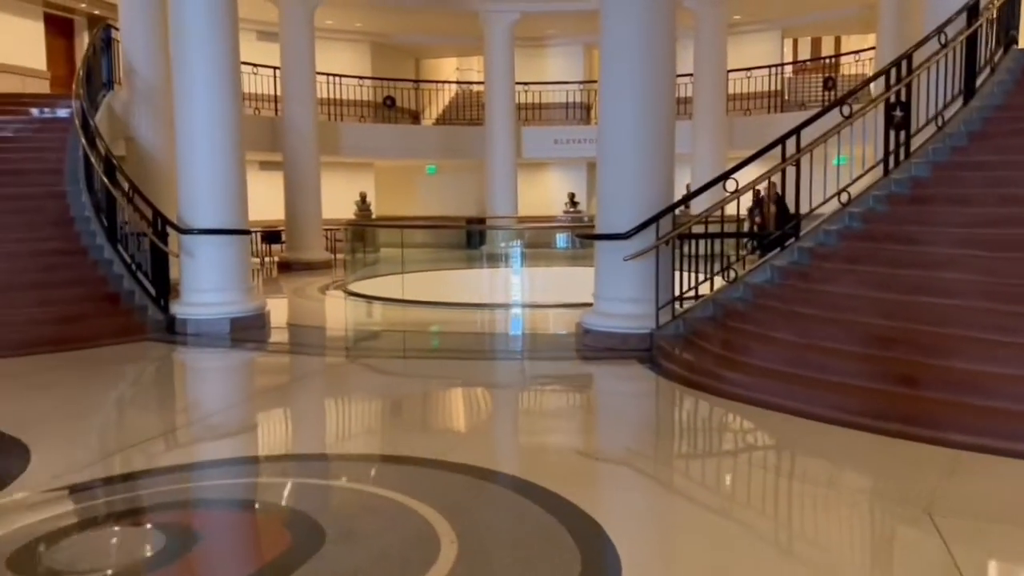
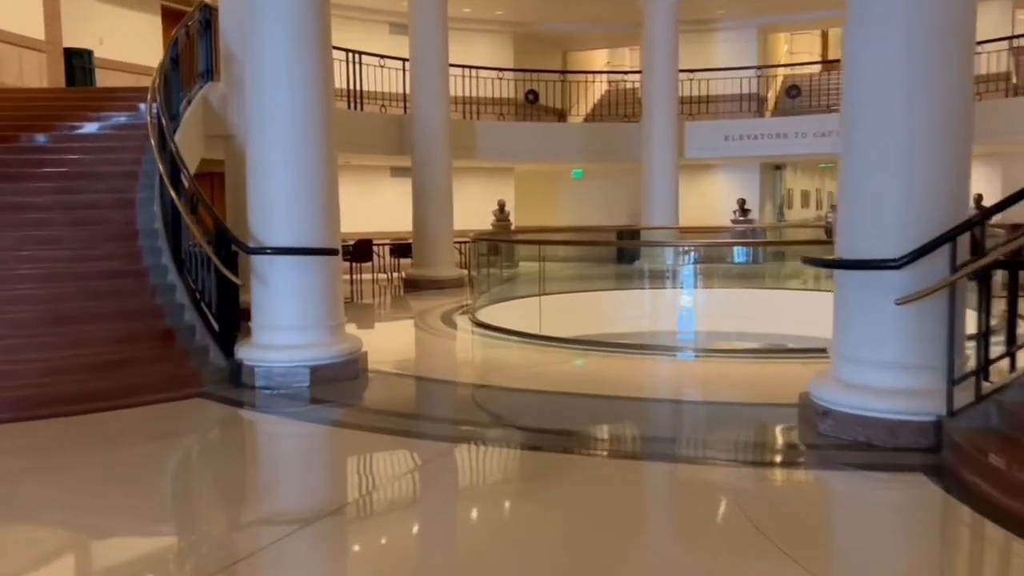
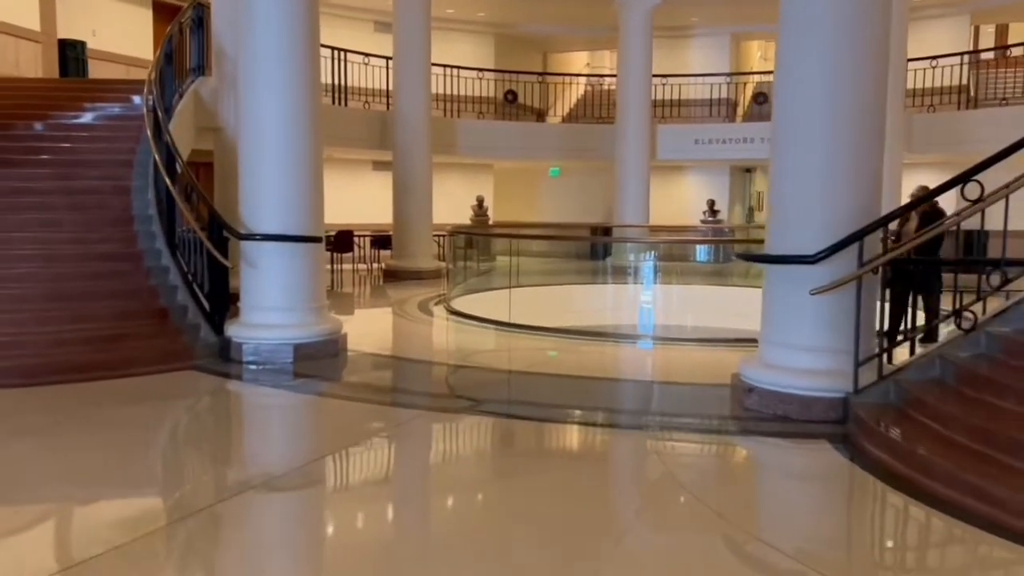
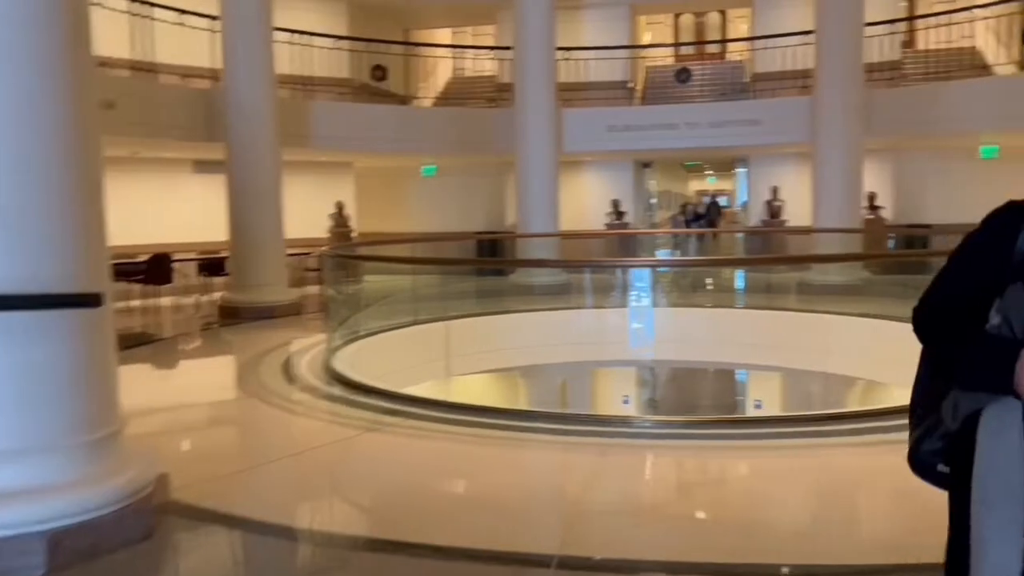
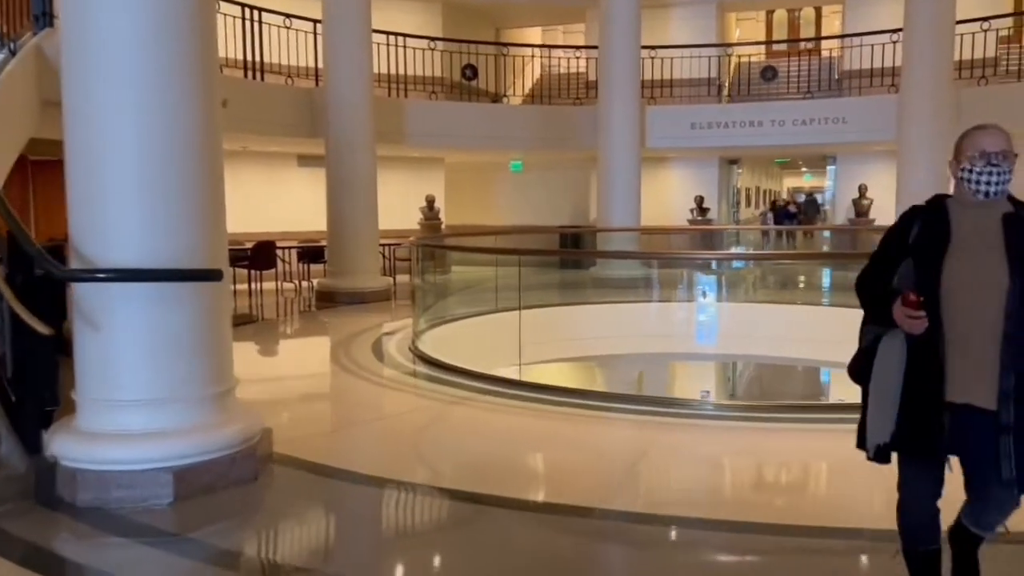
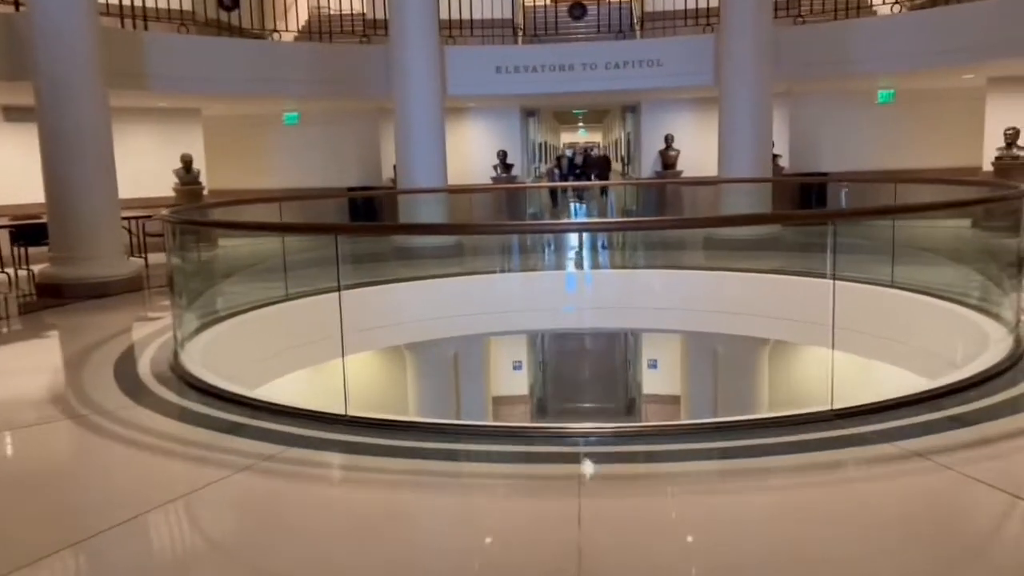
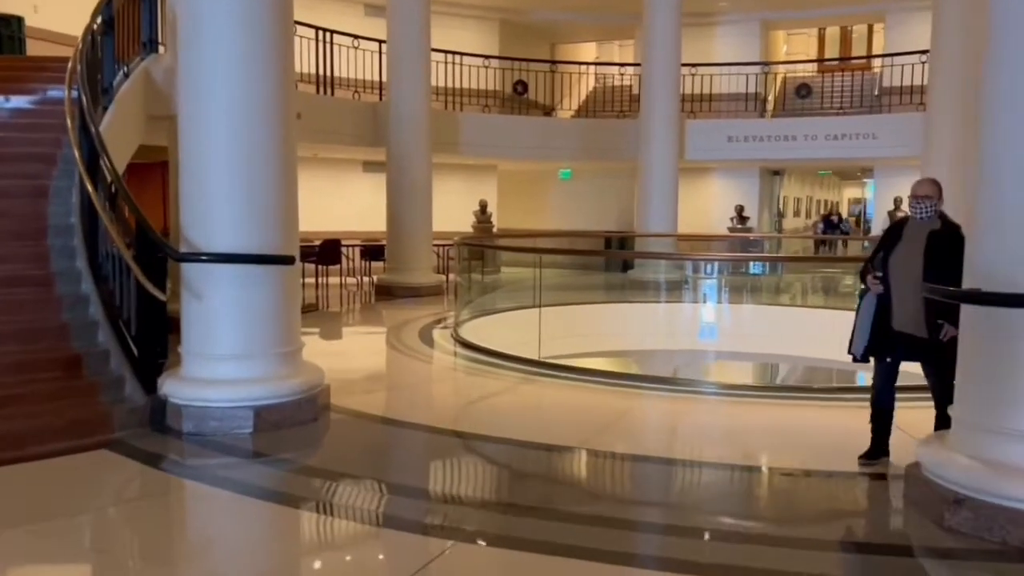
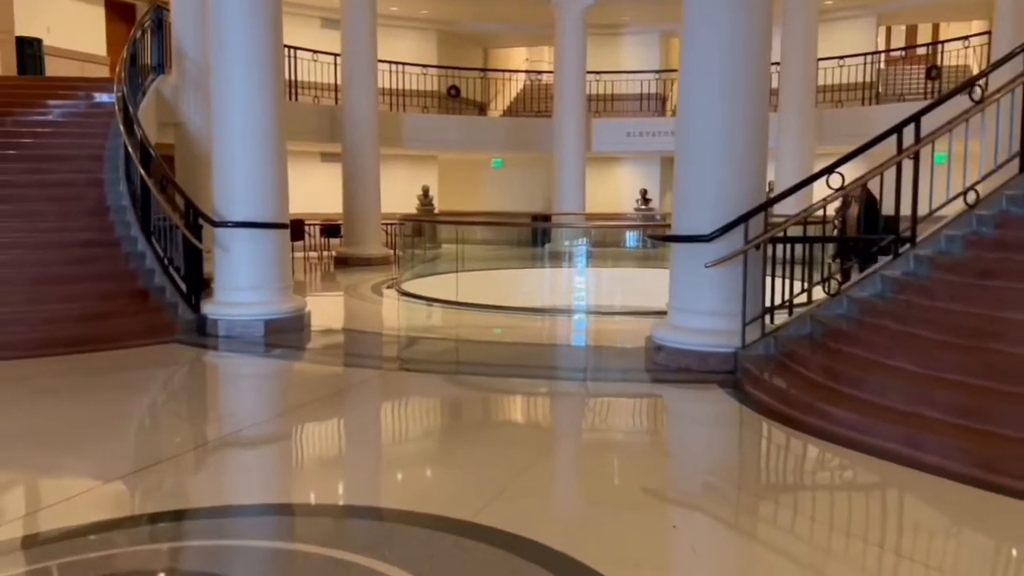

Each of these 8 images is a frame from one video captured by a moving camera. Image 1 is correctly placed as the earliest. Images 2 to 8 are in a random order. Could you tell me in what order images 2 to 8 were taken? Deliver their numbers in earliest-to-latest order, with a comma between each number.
8, 3, 2, 7, 5, 4, 6
